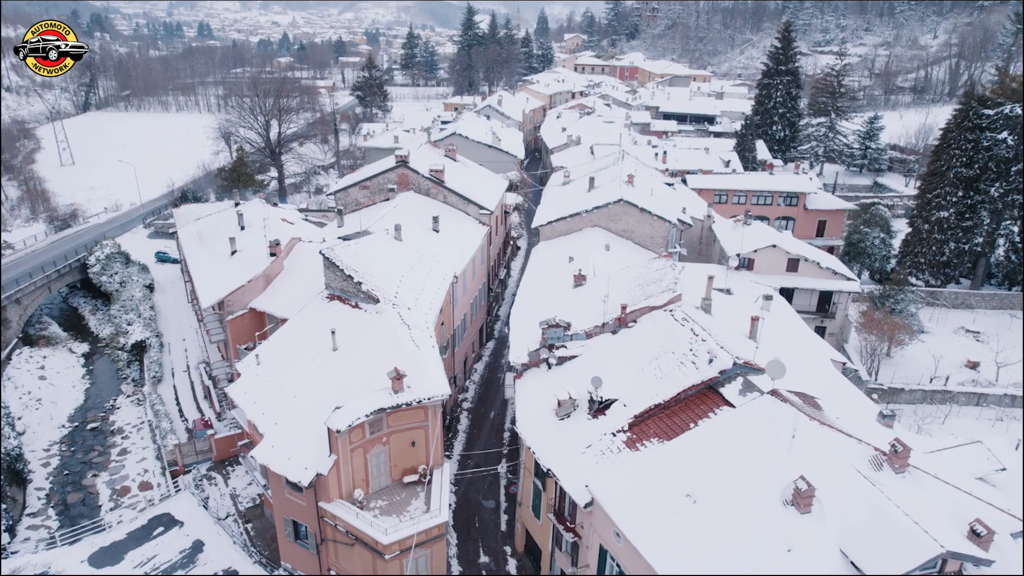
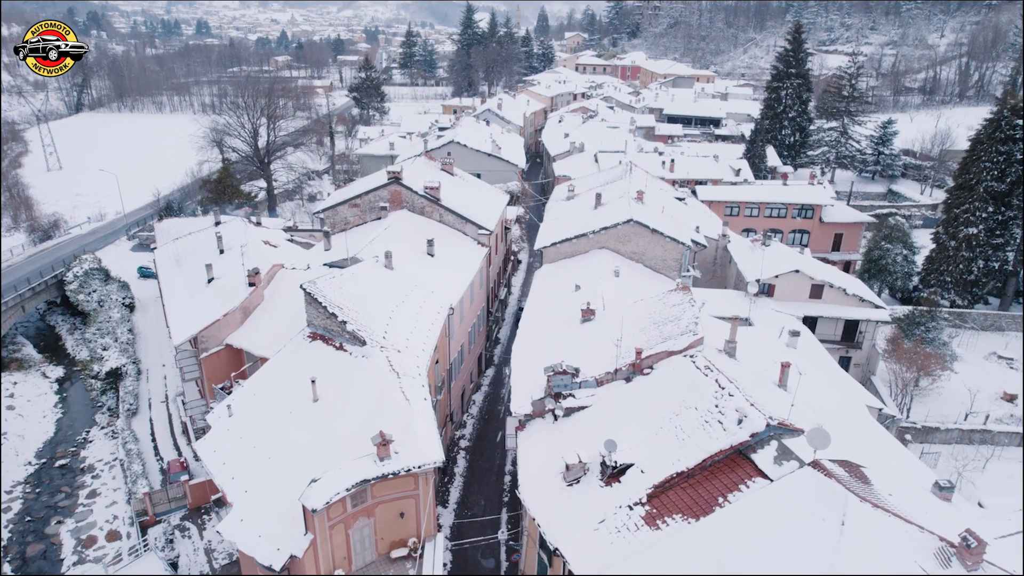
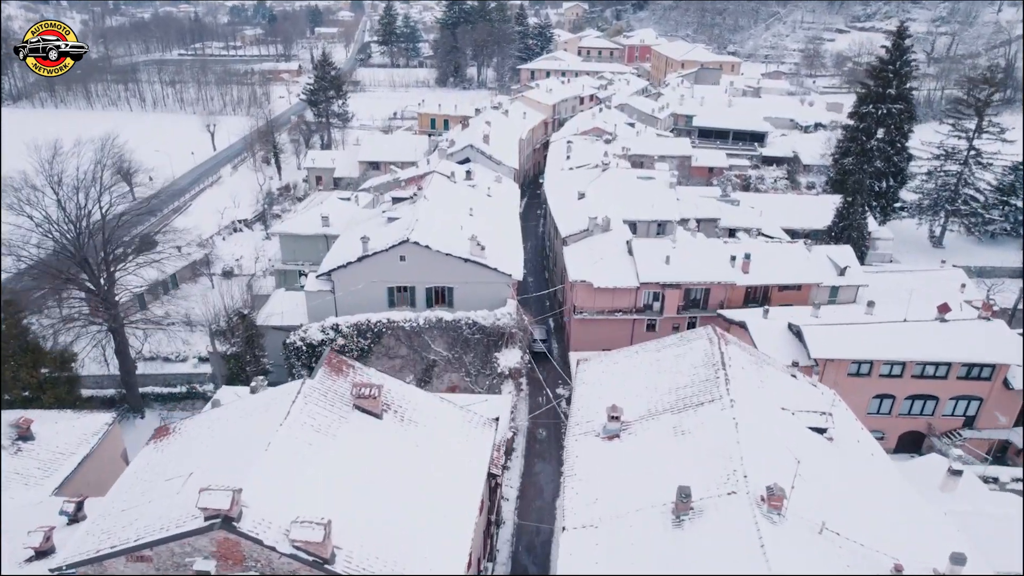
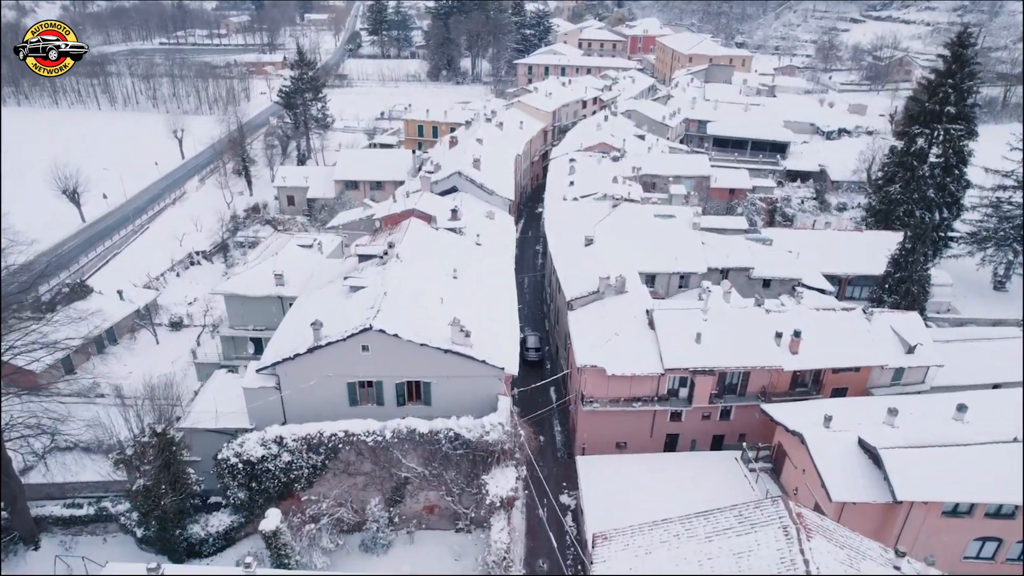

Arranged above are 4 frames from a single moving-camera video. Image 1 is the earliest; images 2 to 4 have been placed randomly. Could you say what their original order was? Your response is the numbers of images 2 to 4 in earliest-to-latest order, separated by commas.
2, 3, 4
